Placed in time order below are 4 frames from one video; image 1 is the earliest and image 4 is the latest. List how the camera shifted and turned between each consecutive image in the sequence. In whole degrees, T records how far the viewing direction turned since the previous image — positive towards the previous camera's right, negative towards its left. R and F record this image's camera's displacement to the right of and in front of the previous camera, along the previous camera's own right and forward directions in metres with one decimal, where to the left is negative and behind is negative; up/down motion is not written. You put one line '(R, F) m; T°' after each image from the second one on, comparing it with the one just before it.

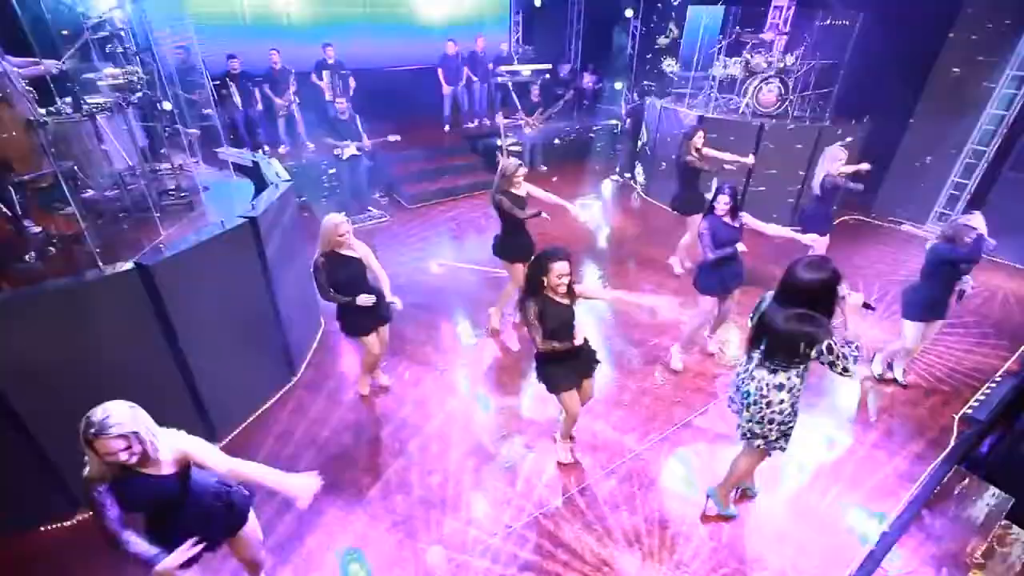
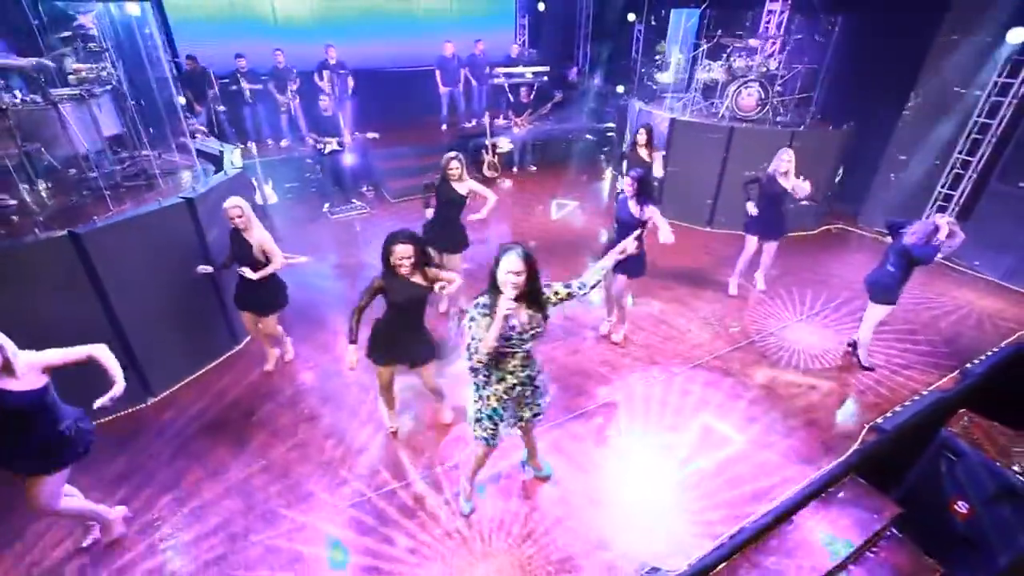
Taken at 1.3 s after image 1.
(+1.1, -0.2) m; -5°
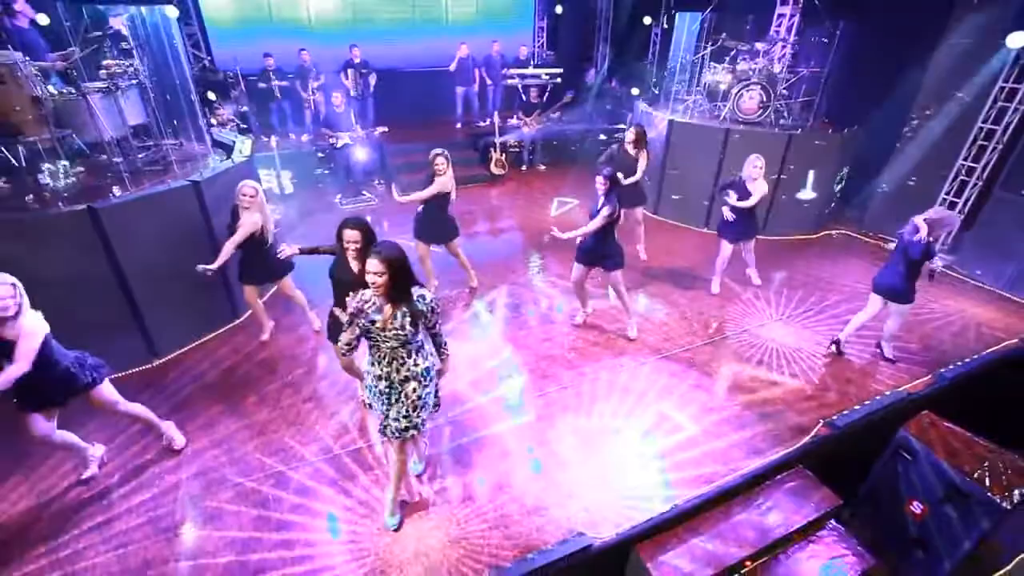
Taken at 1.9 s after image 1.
(+0.5, -0.2) m; -4°
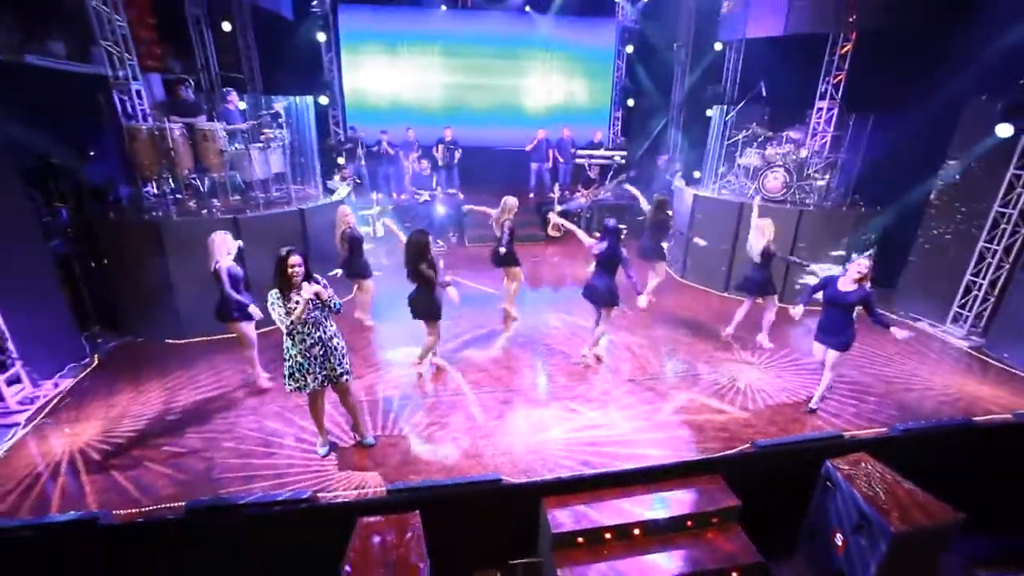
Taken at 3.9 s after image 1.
(+1.2, -0.9) m; -13°
